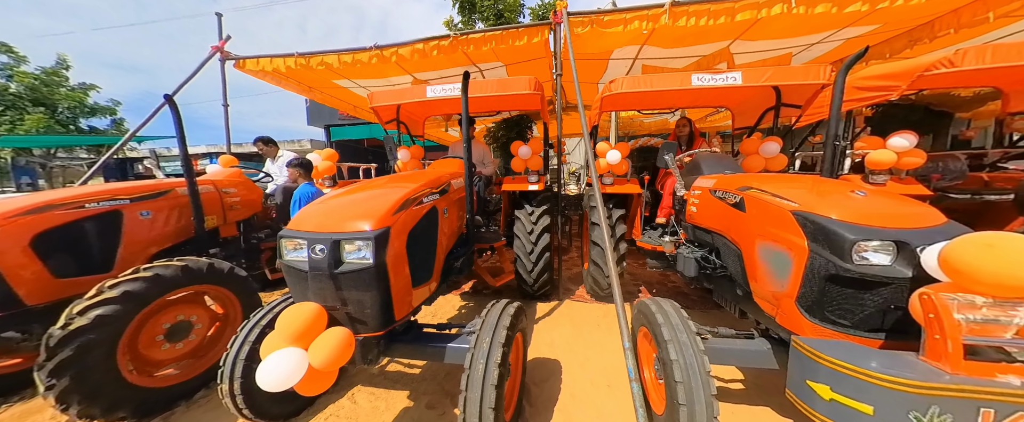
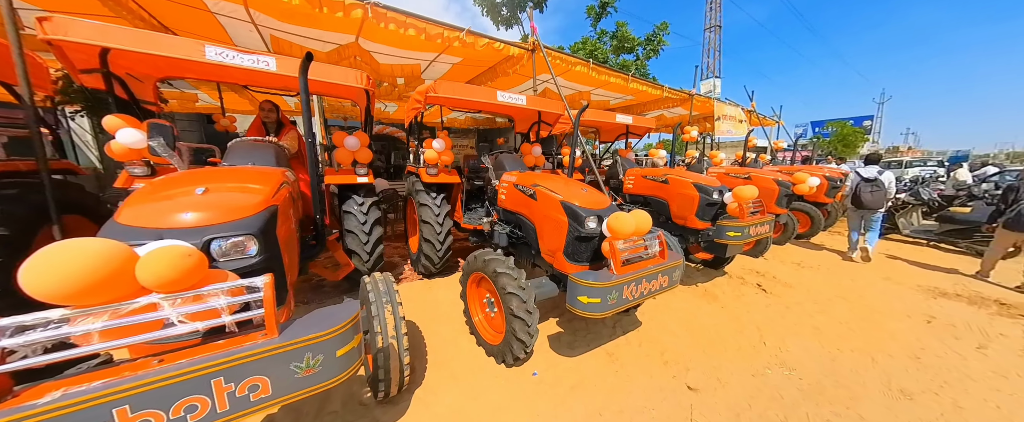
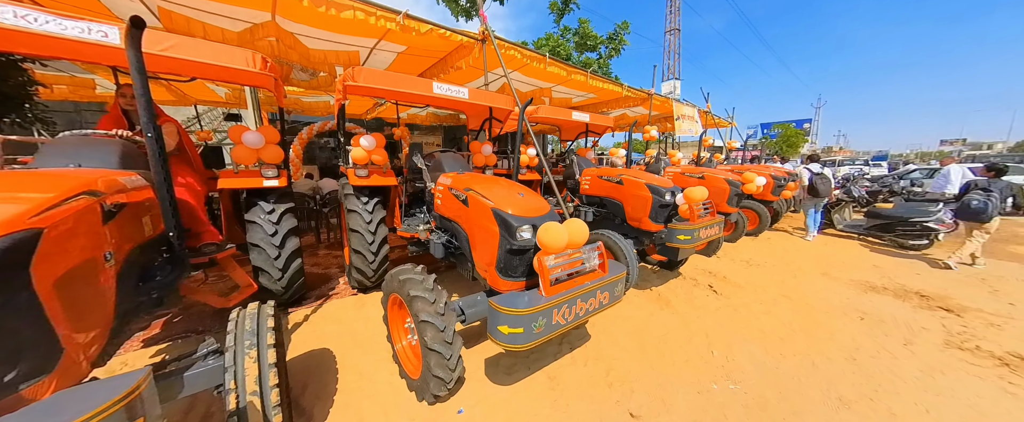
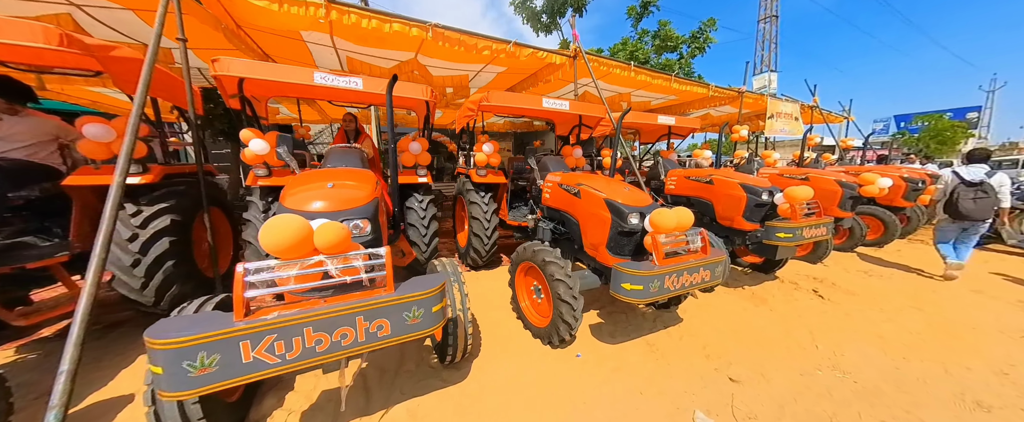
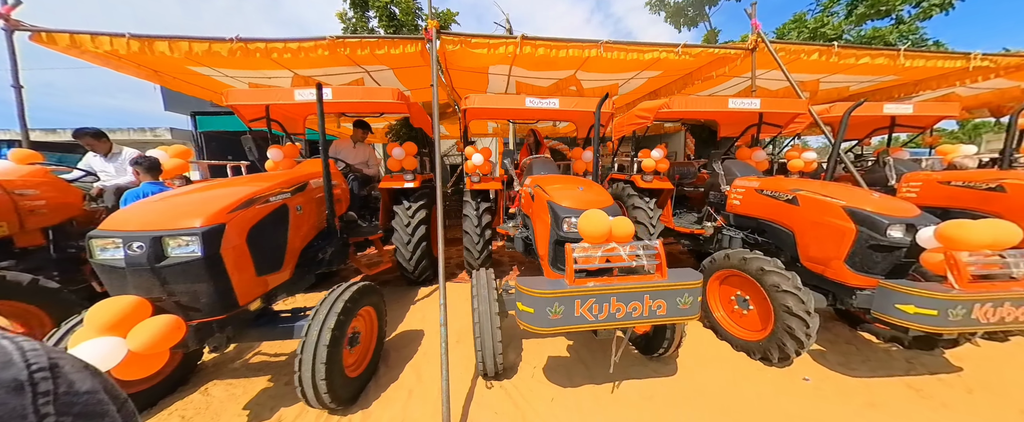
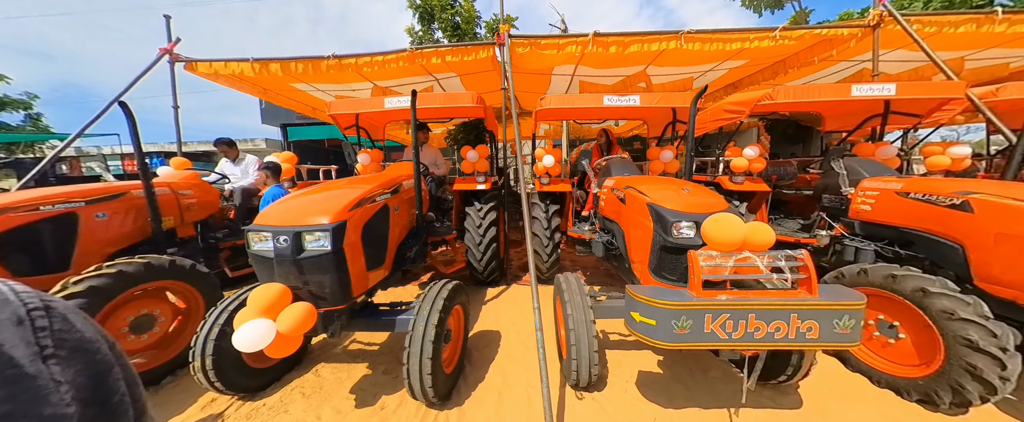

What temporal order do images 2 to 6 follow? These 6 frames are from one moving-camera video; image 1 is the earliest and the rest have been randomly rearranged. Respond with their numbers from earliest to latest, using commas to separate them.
6, 5, 4, 2, 3
